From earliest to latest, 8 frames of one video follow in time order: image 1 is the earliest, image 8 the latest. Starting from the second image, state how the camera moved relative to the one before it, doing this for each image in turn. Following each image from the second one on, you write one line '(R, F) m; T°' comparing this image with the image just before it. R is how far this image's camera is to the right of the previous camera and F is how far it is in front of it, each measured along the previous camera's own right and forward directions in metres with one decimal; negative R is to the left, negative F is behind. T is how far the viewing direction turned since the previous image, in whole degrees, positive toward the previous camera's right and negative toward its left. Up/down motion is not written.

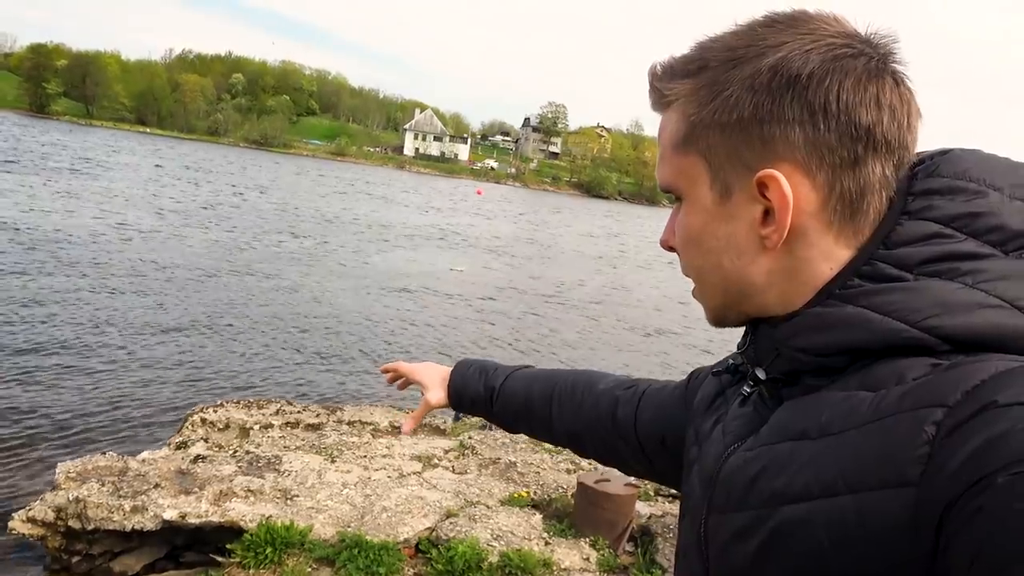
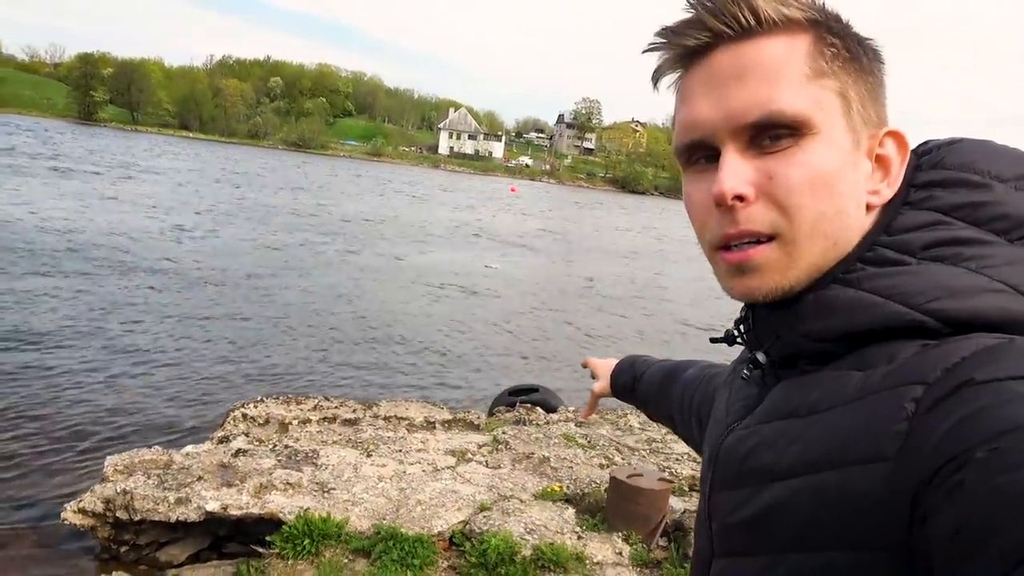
(+0.1, -0.1) m; -3°
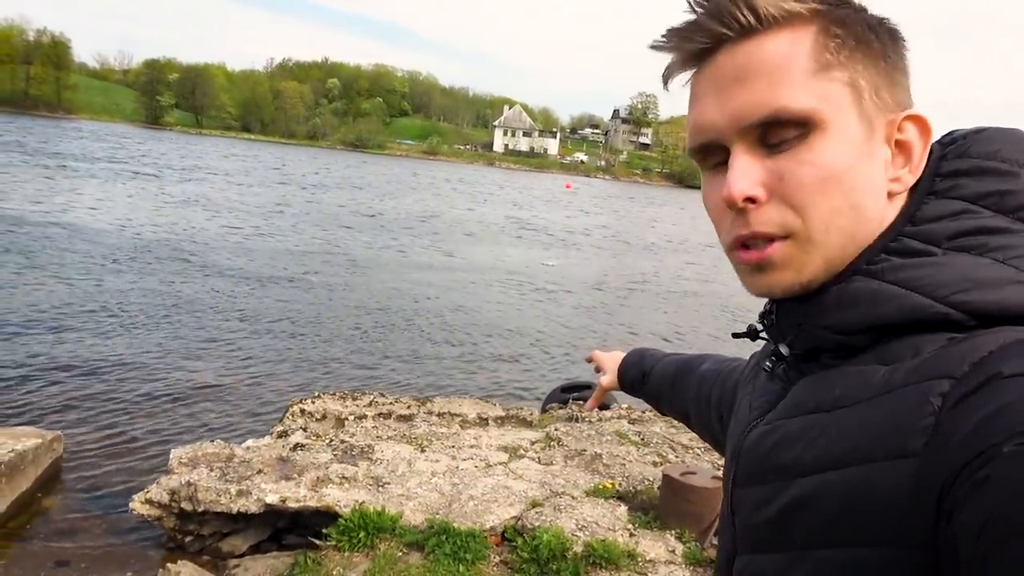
(+0.1, 0.0) m; -4°
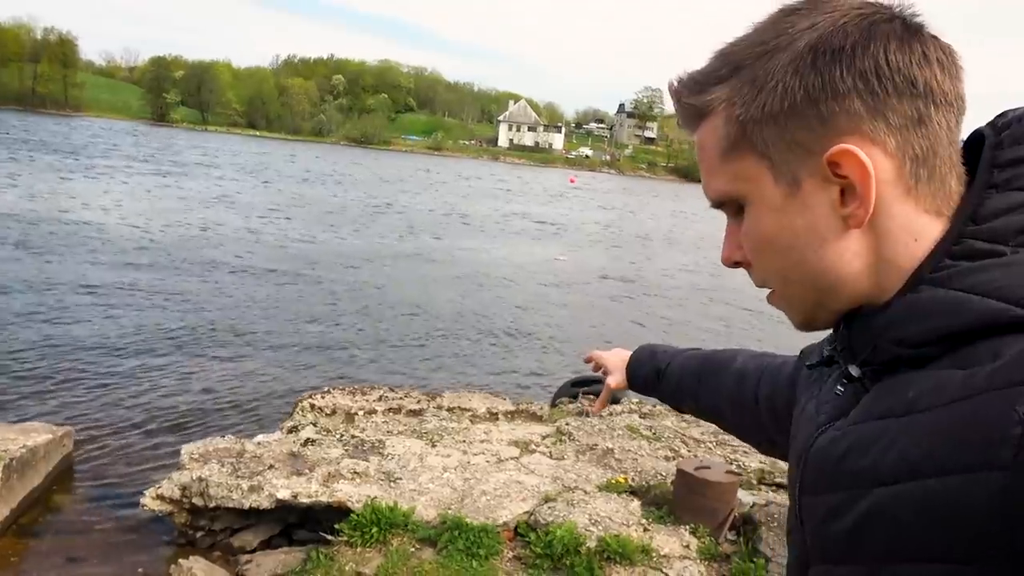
(-0.1, +0.1) m; 0°
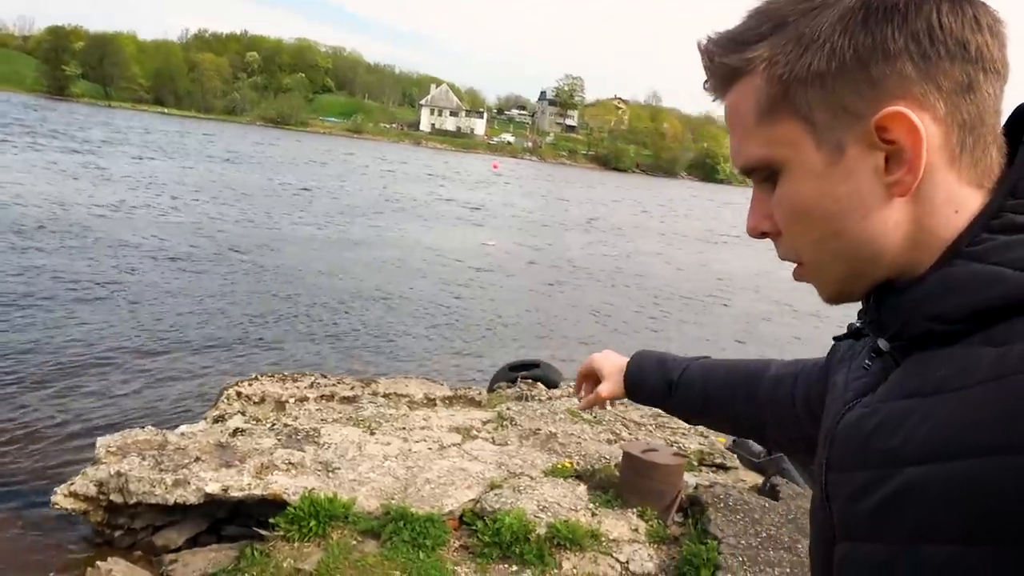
(-0.2, +0.3) m; +6°
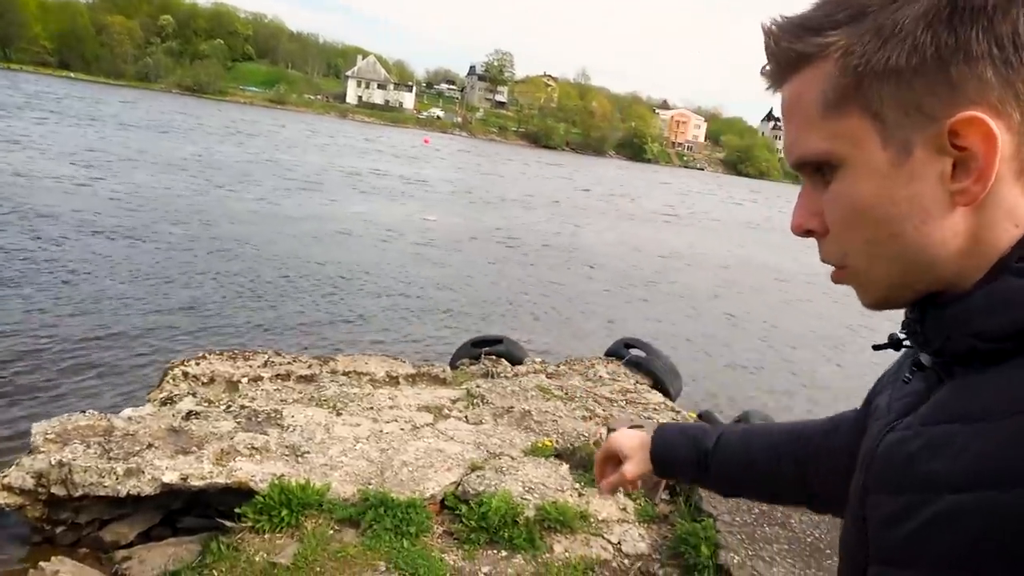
(-0.5, +0.4) m; +5°
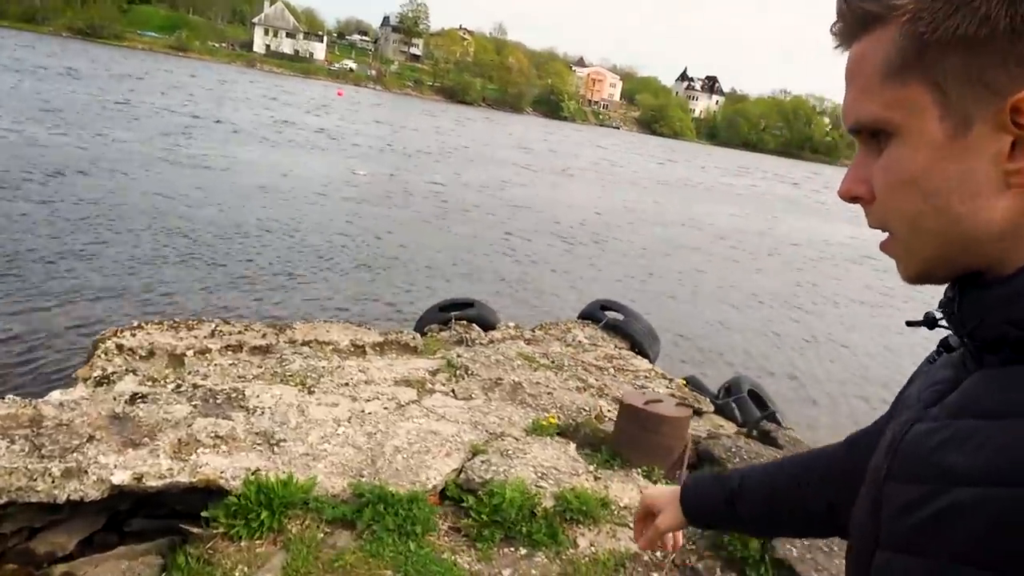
(-0.6, +0.9) m; +6°
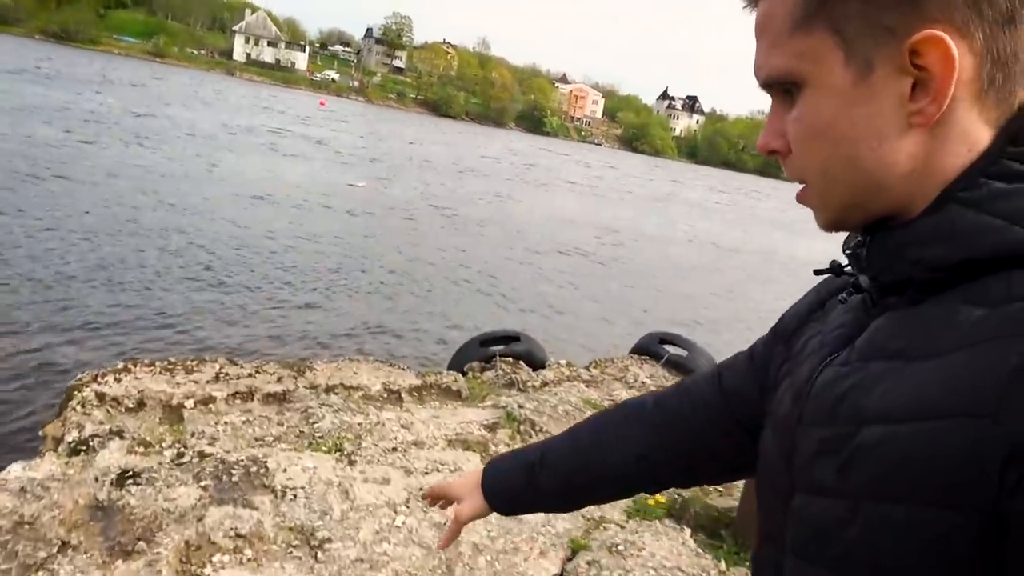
(-0.7, +1.3) m; +2°
